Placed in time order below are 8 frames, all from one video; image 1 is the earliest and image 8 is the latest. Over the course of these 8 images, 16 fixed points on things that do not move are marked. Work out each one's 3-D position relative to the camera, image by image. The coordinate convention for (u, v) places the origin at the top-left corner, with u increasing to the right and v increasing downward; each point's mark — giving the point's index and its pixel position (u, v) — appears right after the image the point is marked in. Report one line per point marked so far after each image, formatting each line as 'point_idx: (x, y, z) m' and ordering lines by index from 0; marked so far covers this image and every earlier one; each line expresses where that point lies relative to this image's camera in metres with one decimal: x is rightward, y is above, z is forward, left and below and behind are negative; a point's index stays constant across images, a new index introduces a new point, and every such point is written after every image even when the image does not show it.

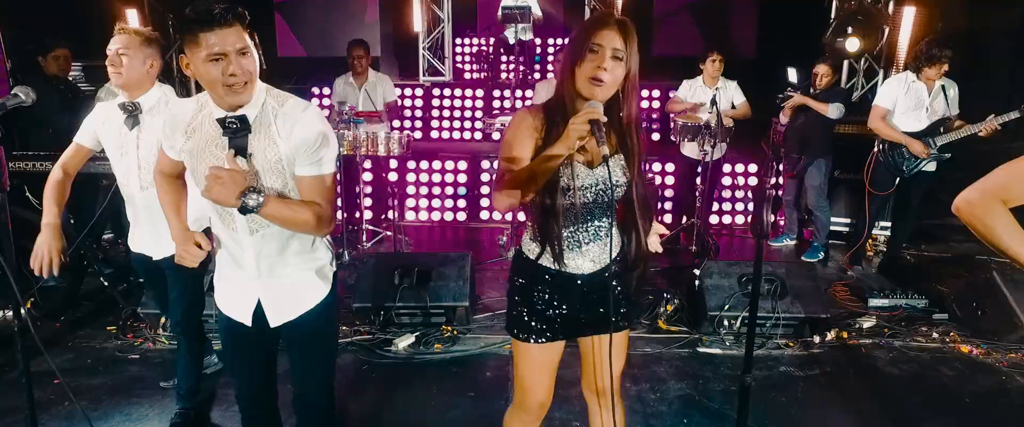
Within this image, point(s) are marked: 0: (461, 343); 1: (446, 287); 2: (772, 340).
0: (-0.2, -0.6, +3.4) m
1: (-0.3, -0.4, +3.4) m
2: (+1.3, -0.6, +3.4) m
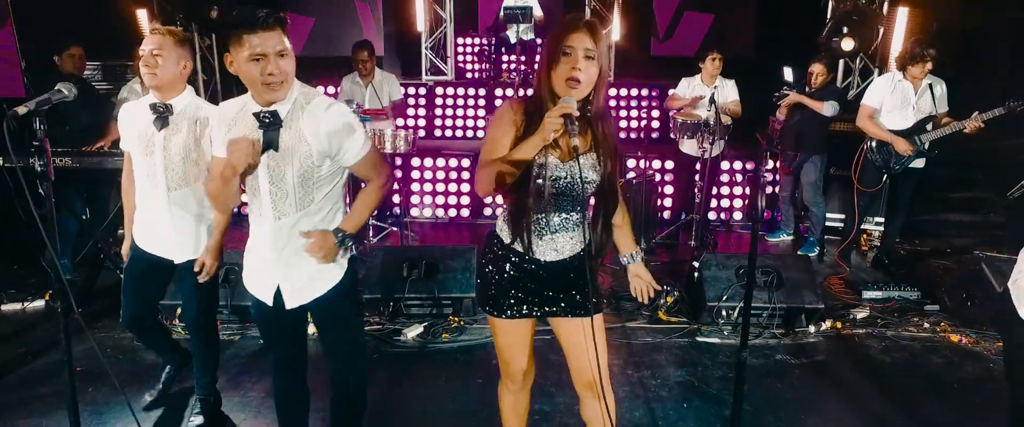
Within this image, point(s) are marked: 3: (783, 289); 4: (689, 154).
0: (-0.2, -0.6, +3.5) m
1: (-0.3, -0.3, +3.6) m
2: (+1.3, -0.6, +3.5) m
3: (+1.4, -0.4, +3.5) m
4: (+1.2, +0.4, +4.9) m
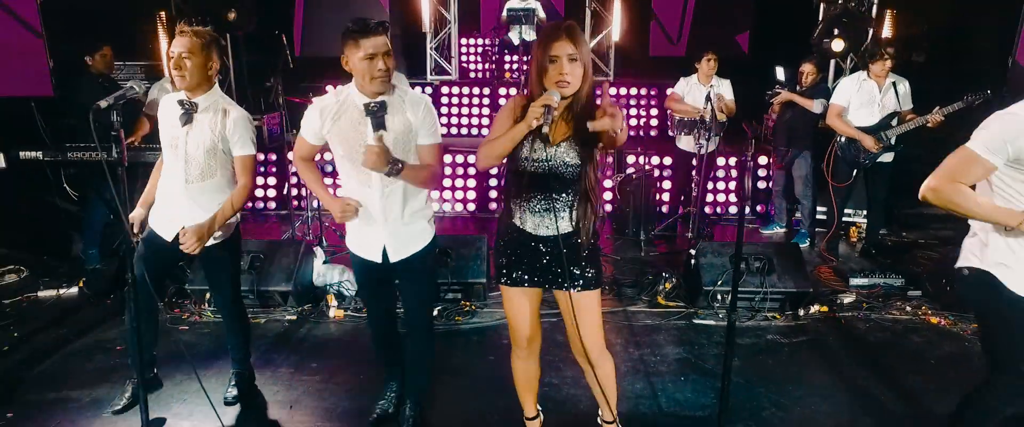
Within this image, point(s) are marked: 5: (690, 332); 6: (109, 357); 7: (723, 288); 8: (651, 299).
0: (-0.2, -0.5, +3.7) m
1: (-0.2, -0.3, +3.8) m
2: (+1.3, -0.5, +3.7) m
3: (+1.4, -0.3, +3.7) m
4: (+1.3, +0.5, +5.1) m
5: (+0.9, -0.6, +3.5) m
6: (-1.9, -0.7, +3.1) m
7: (+1.1, -0.4, +3.7) m
8: (+0.8, -0.5, +4.0) m
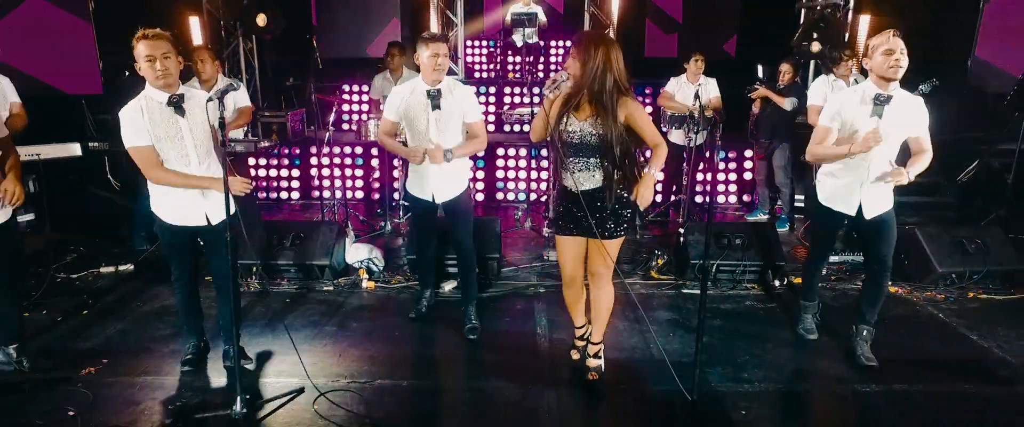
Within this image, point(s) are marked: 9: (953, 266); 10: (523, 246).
0: (-0.1, -0.4, +4.2) m
1: (-0.2, -0.2, +4.3) m
2: (+1.4, -0.4, +4.2) m
3: (+1.5, -0.2, +4.2) m
4: (+1.3, +0.6, +5.7) m
5: (+1.0, -0.5, +4.0) m
6: (-1.8, -0.6, +3.6) m
7: (+1.2, -0.3, +4.2) m
8: (+0.9, -0.4, +4.5) m
9: (+2.6, -0.3, +4.1) m
10: (+0.1, -0.2, +5.1) m
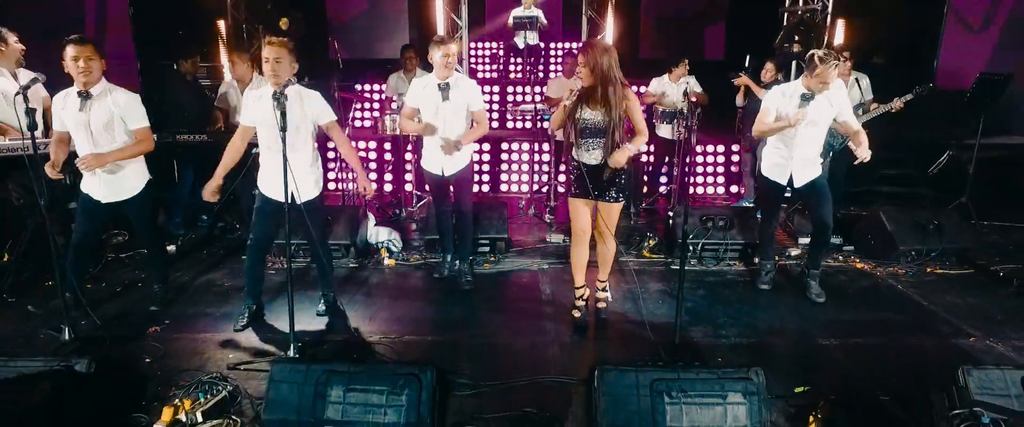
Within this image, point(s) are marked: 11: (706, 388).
0: (-0.1, -0.3, +4.7) m
1: (-0.1, -0.1, +4.8) m
2: (+1.4, -0.3, +4.7) m
3: (+1.5, -0.1, +4.7) m
4: (+1.4, +0.7, +6.1) m
5: (+1.0, -0.4, +4.5) m
6: (-1.7, -0.5, +4.1) m
7: (+1.2, -0.2, +4.7) m
8: (+0.9, -0.3, +4.9) m
9: (+2.6, -0.2, +4.6) m
10: (+0.1, -0.1, +5.5) m
11: (+0.7, -0.6, +2.4) m
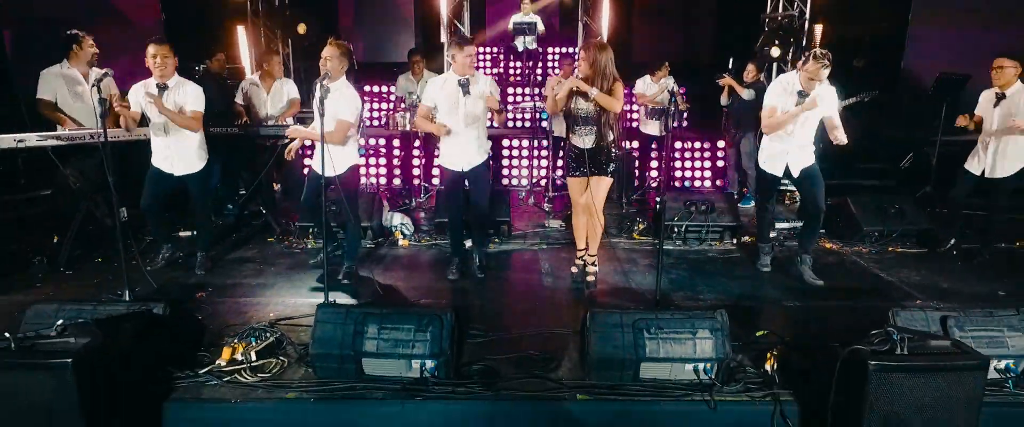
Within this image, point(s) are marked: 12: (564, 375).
0: (0.0, -0.2, +5.2) m
1: (-0.1, 0.0, +5.3) m
2: (+1.4, -0.2, +5.2) m
3: (+1.5, 0.0, +5.2) m
4: (+1.4, +0.8, +6.6) m
5: (+1.0, -0.3, +5.0) m
6: (-1.7, -0.3, +4.6) m
7: (+1.2, -0.1, +5.2) m
8: (+0.9, -0.2, +5.4) m
9: (+2.7, -0.1, +5.1) m
10: (+0.2, 0.0, +6.0) m
11: (+0.7, -0.5, +2.9) m
12: (+0.2, -0.7, +3.0) m
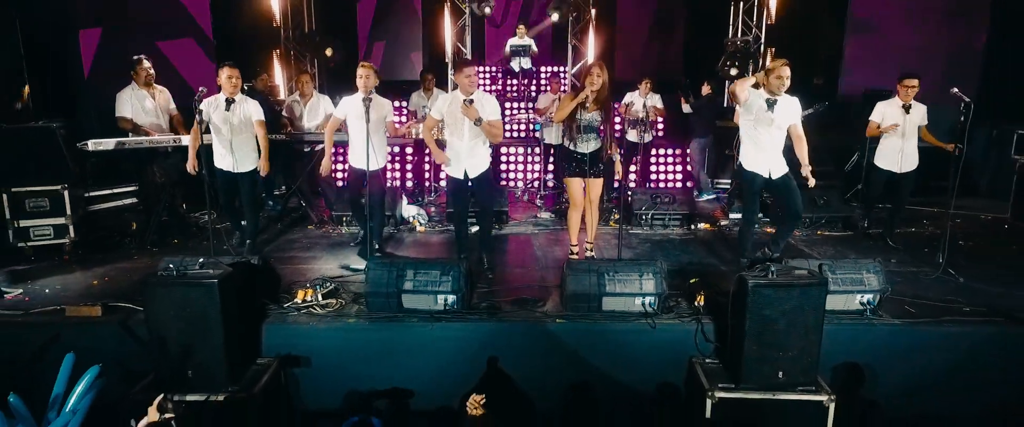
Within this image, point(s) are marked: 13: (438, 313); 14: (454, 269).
0: (-0.1, -0.2, +6.3) m
1: (-0.1, +0.1, +6.4) m
2: (+1.4, -0.1, +6.3) m
3: (+1.5, +0.1, +6.3) m
4: (+1.4, +0.8, +7.8) m
5: (+1.0, -0.2, +6.1) m
6: (-1.7, -0.3, +5.7) m
7: (+1.2, 0.0, +6.3) m
8: (+0.9, -0.1, +6.6) m
9: (+2.6, 0.0, +6.2) m
10: (+0.1, 0.0, +7.1) m
11: (+0.7, -0.3, +4.0) m
12: (+0.2, -0.6, +4.1) m
13: (-0.4, -0.6, +4.0) m
14: (-0.3, -0.3, +4.0) m
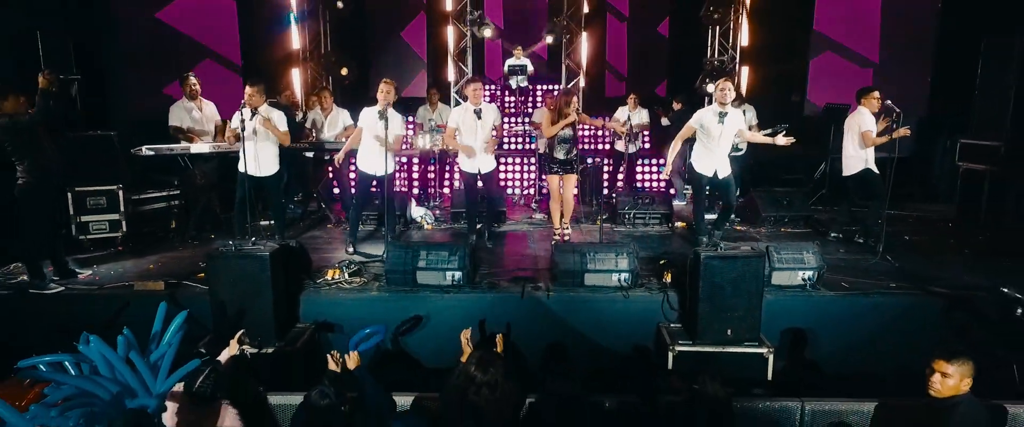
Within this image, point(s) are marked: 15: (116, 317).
0: (-0.1, -0.2, +7.1) m
1: (-0.2, +0.1, +7.1) m
2: (+1.4, -0.1, +7.1) m
3: (+1.5, +0.1, +7.1) m
4: (+1.3, +0.8, +8.6) m
5: (+1.0, -0.2, +6.9) m
6: (-1.8, -0.2, +6.5) m
7: (+1.2, 0.0, +7.1) m
8: (+0.9, -0.1, +7.3) m
9: (+2.6, 0.0, +7.0) m
10: (+0.1, 0.0, +7.9) m
11: (+0.7, -0.3, +4.8) m
12: (+0.2, -0.5, +4.8) m
13: (-0.4, -0.5, +4.7) m
14: (-0.4, -0.3, +4.7) m
15: (-2.6, -0.7, +4.5) m
